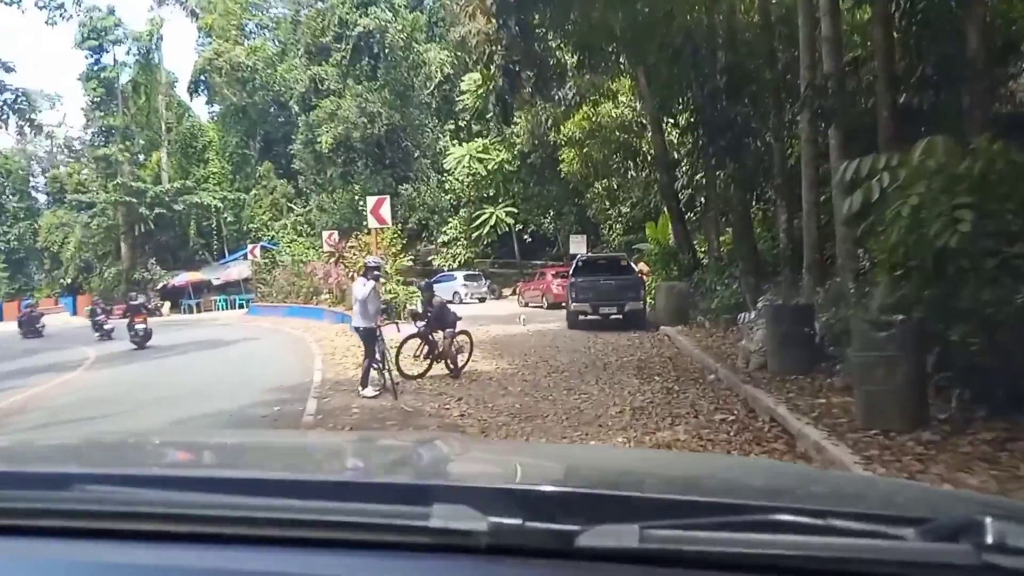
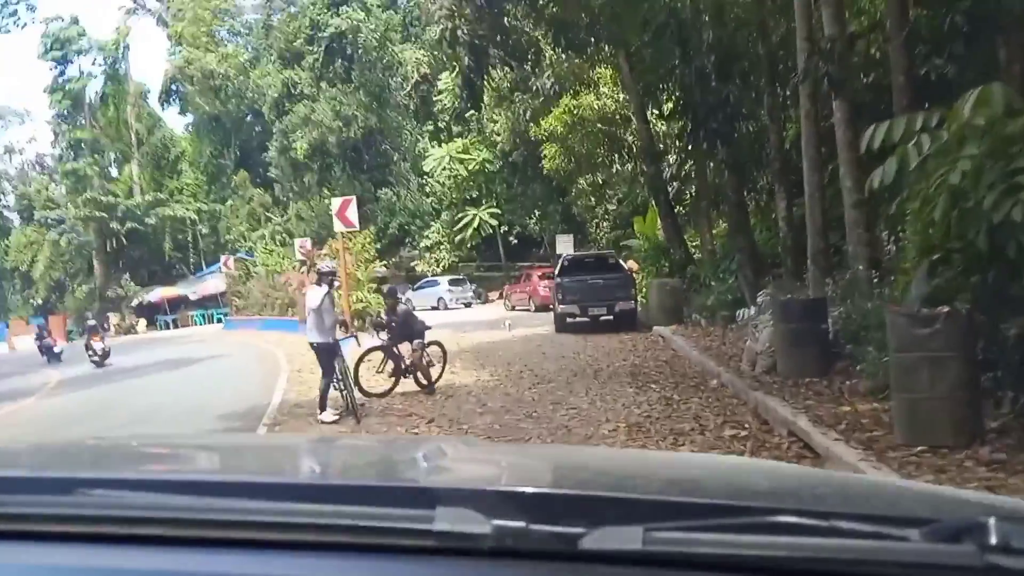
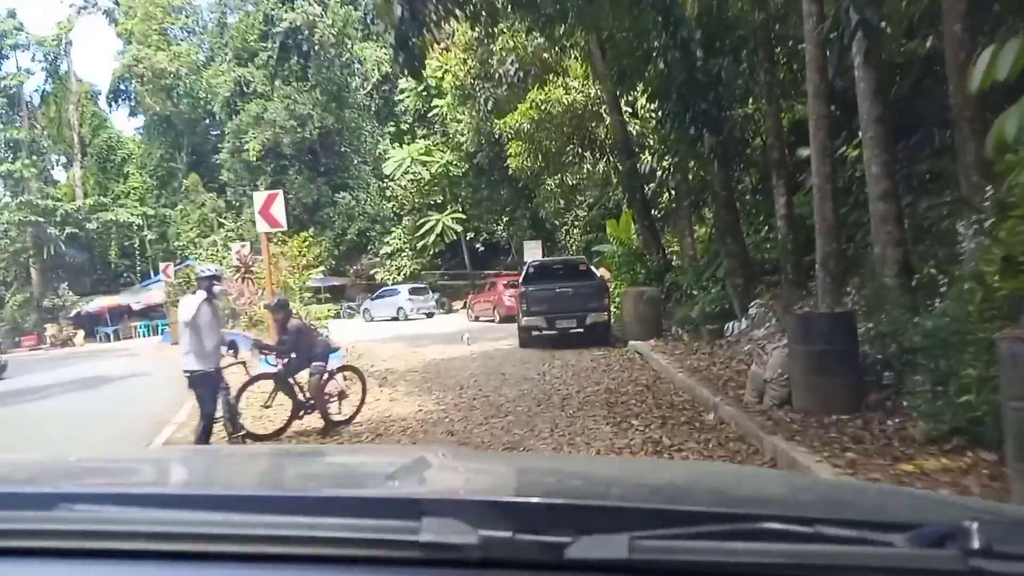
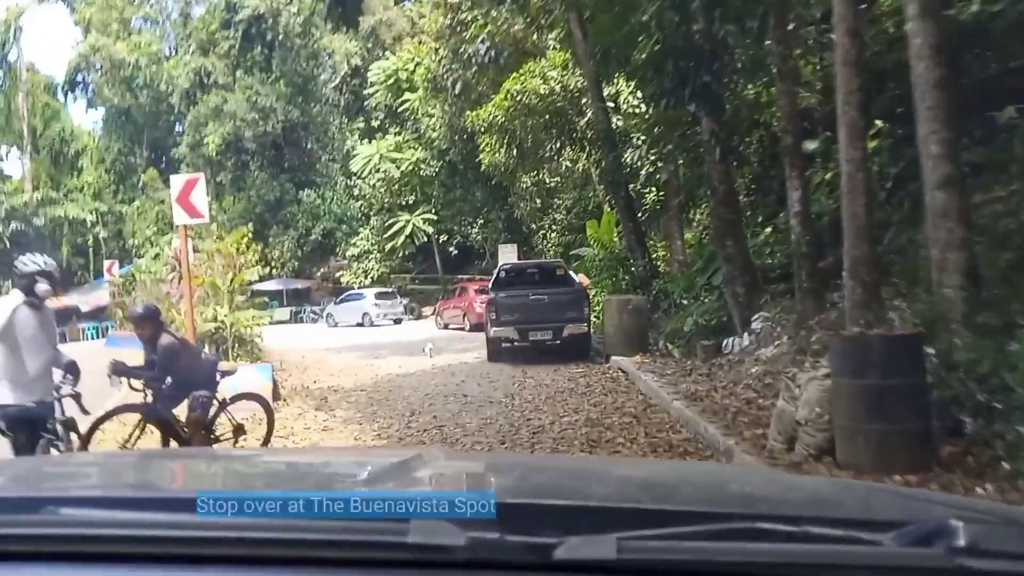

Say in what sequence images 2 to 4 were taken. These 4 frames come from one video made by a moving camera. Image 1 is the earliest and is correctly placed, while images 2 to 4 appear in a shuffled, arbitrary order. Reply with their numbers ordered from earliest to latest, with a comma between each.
2, 3, 4
